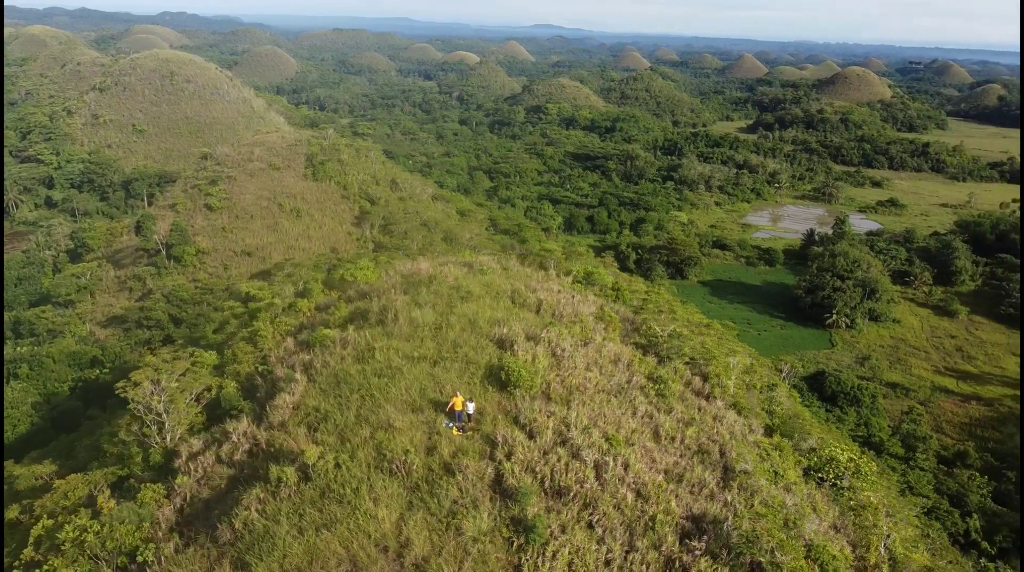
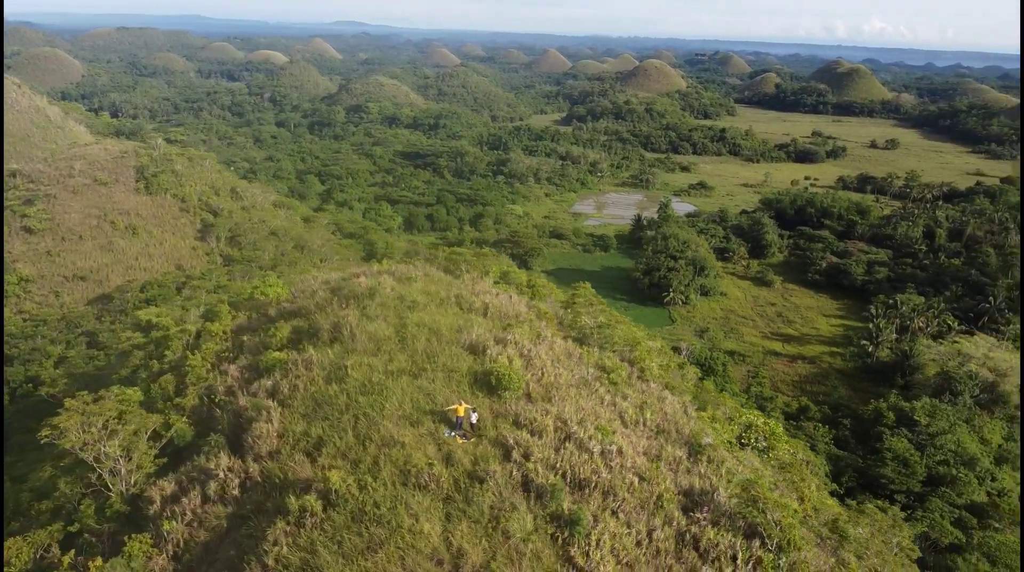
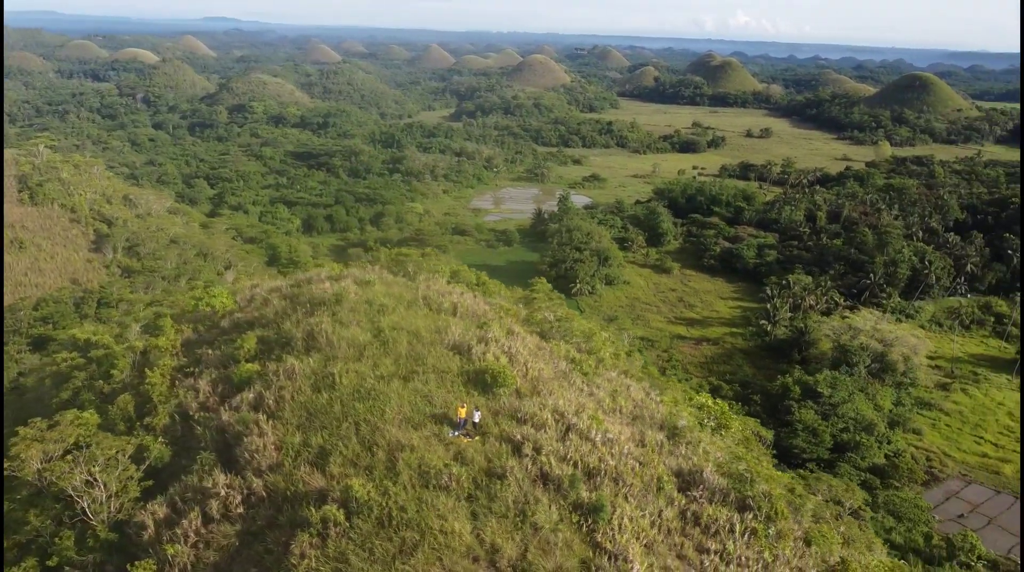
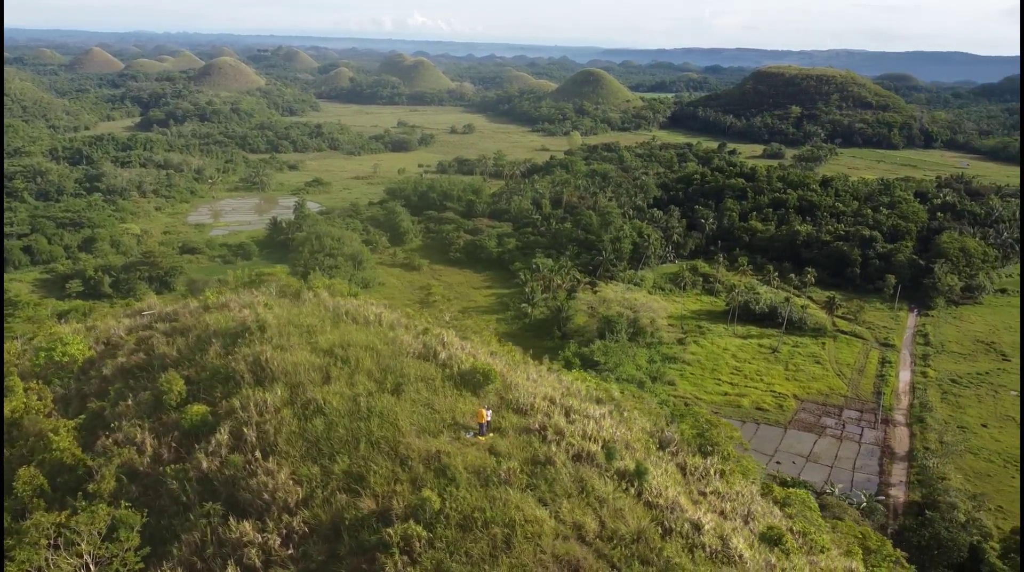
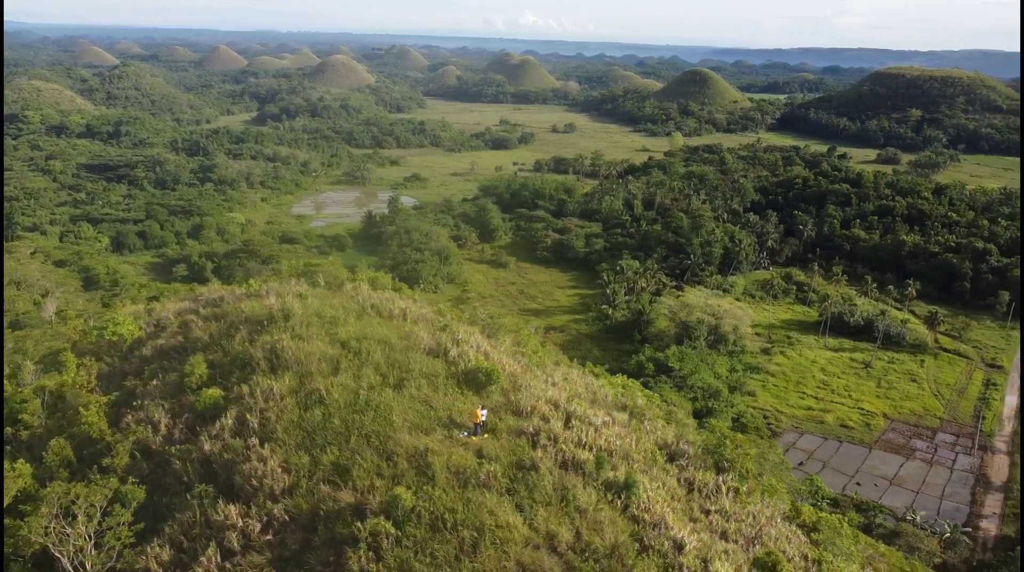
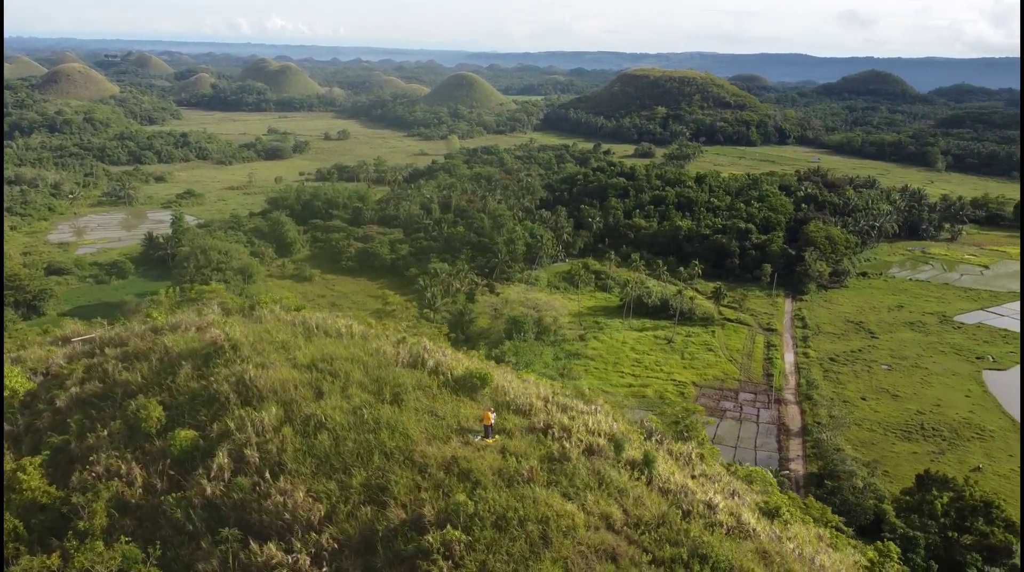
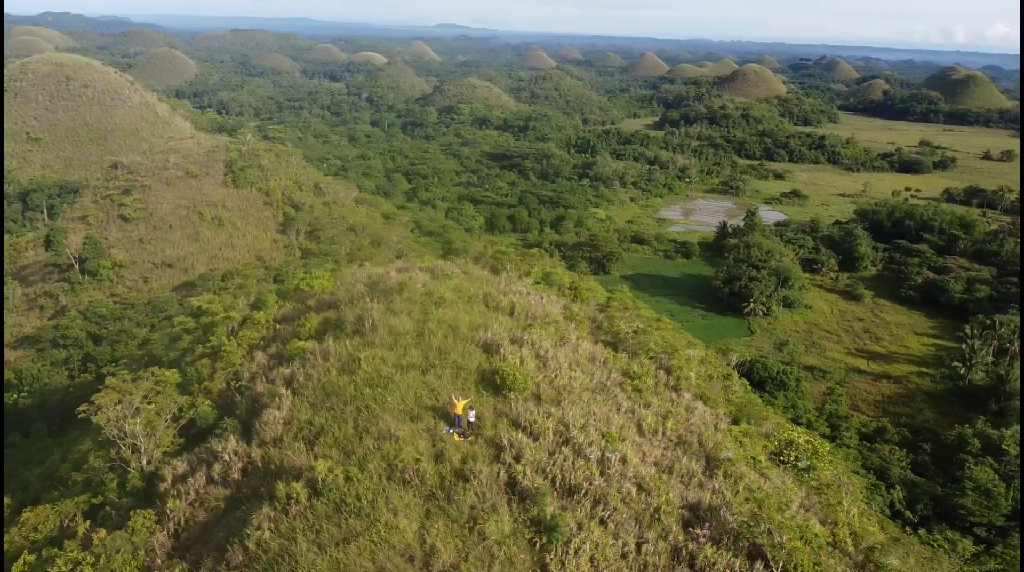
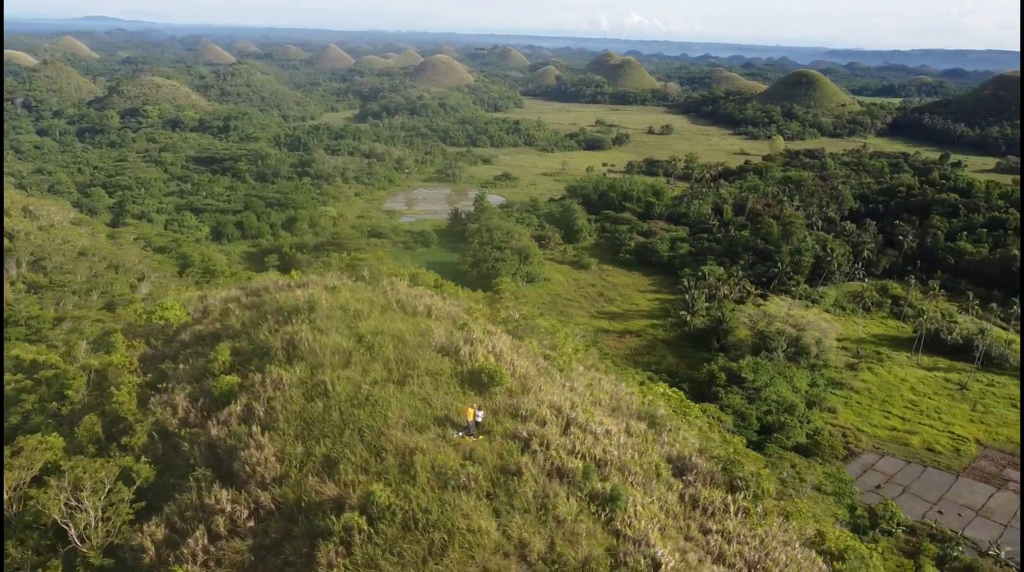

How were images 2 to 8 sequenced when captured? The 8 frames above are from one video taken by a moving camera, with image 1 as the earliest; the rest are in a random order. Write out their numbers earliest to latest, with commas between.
7, 2, 3, 8, 5, 4, 6
